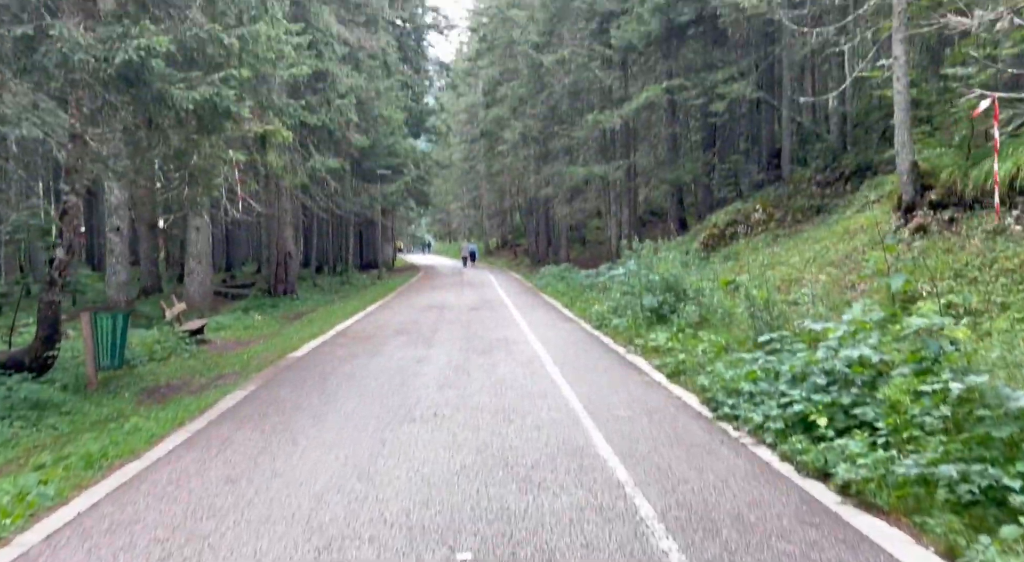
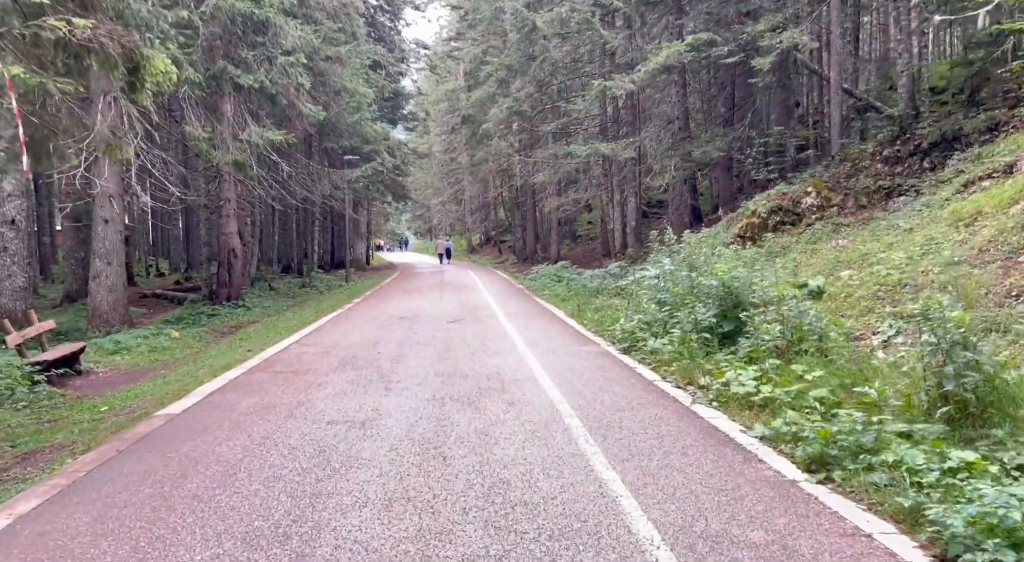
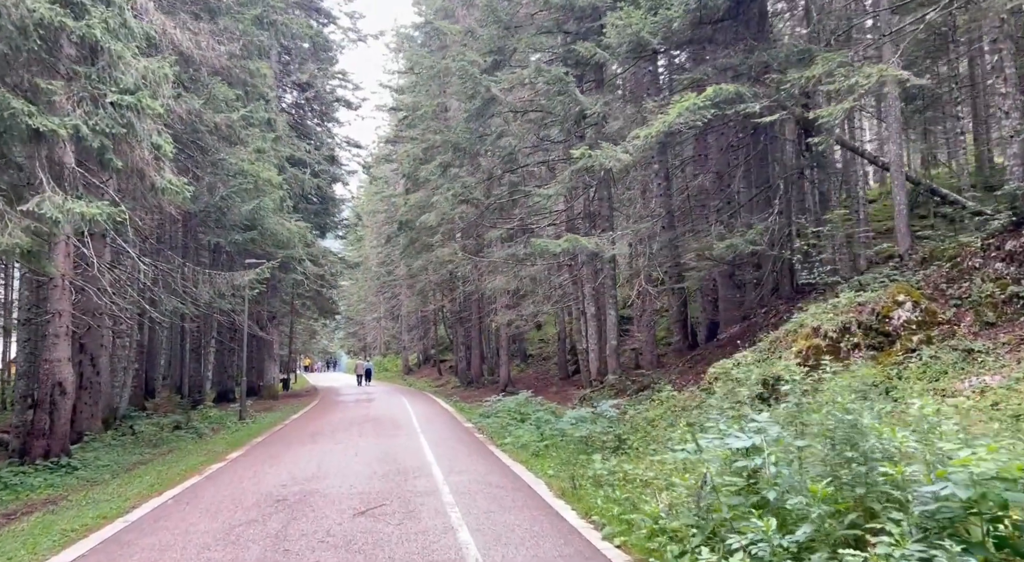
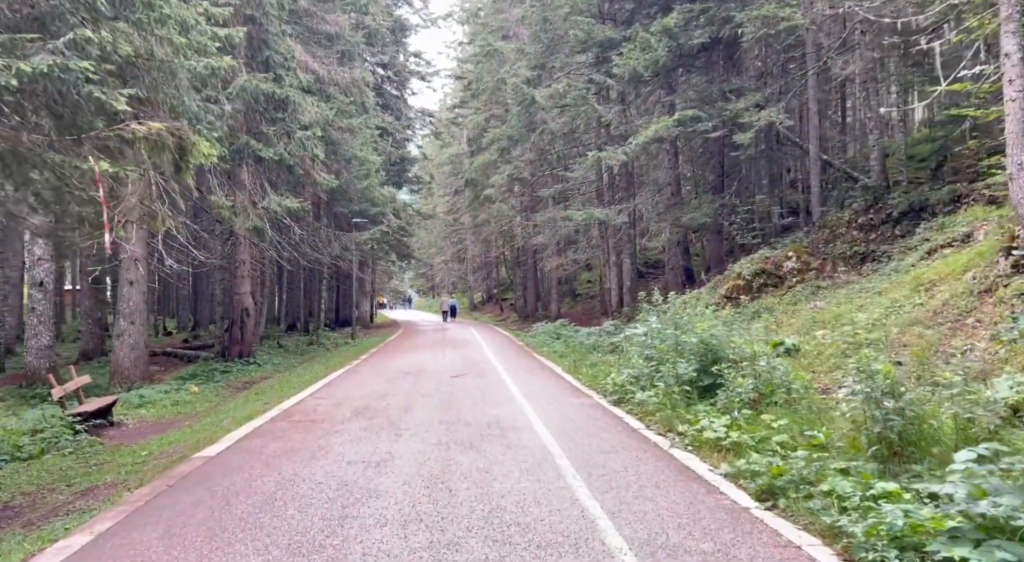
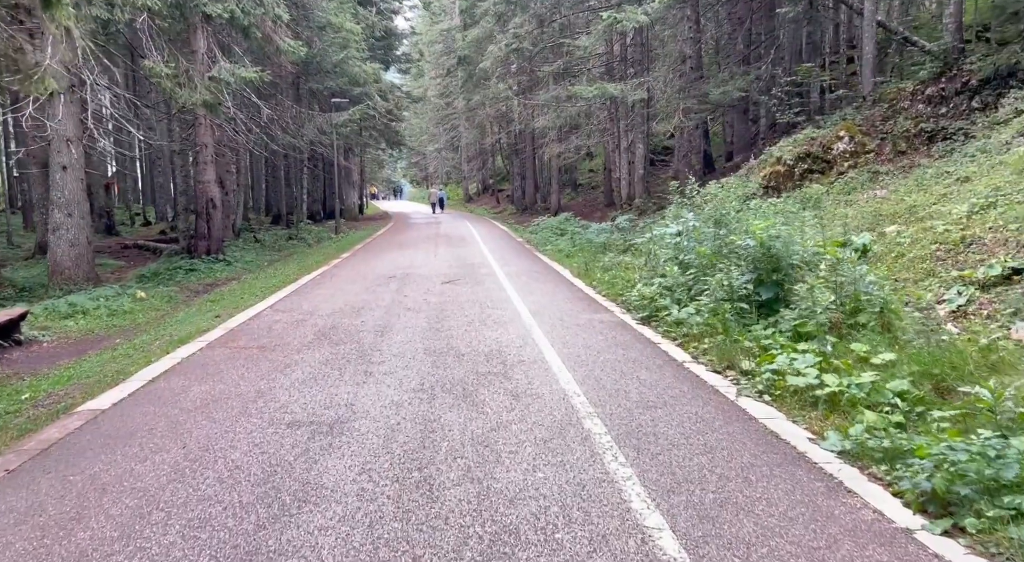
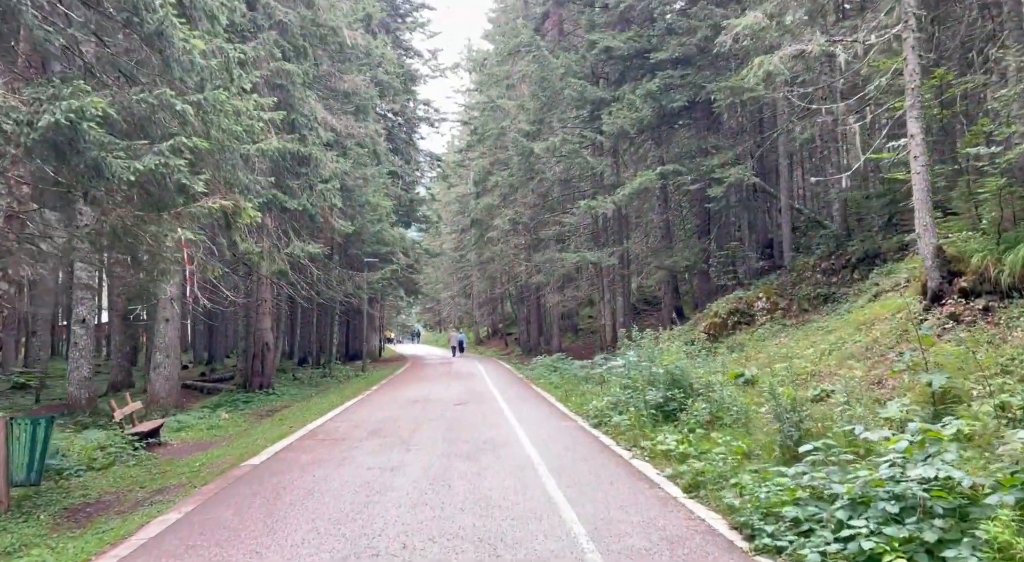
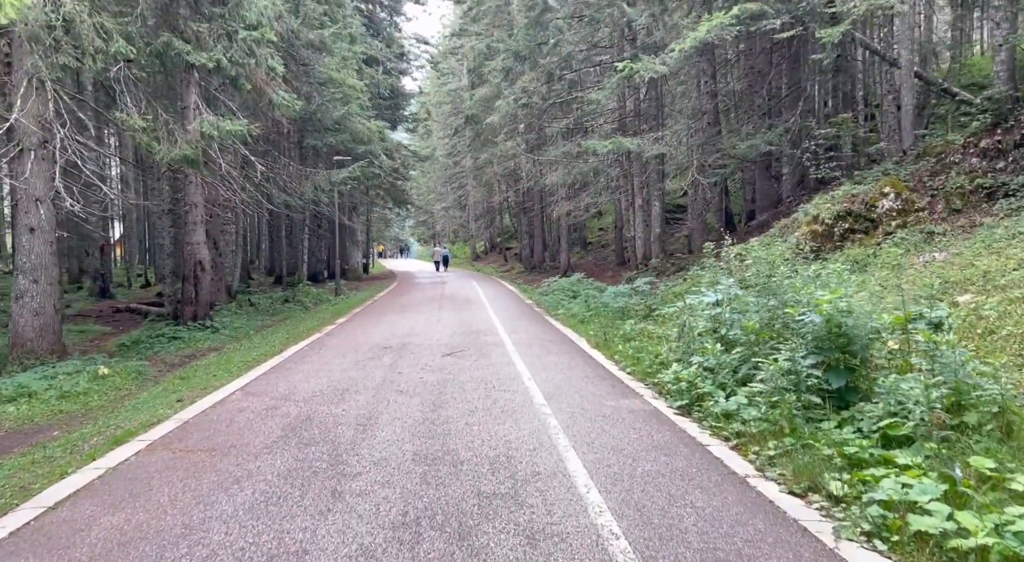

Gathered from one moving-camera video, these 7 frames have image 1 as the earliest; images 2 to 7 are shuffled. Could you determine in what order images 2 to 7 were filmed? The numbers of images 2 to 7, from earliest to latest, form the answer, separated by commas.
6, 4, 2, 5, 7, 3
